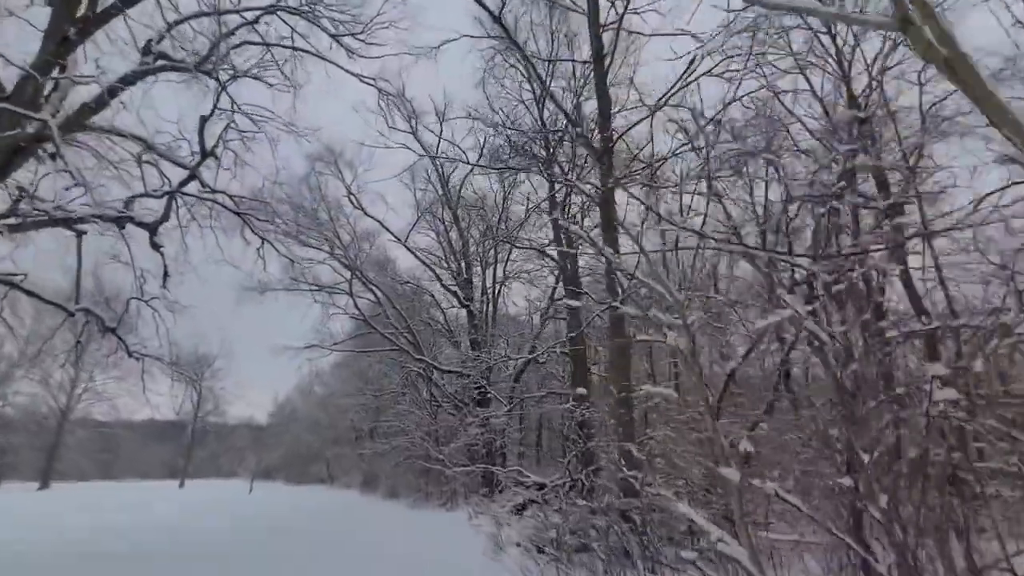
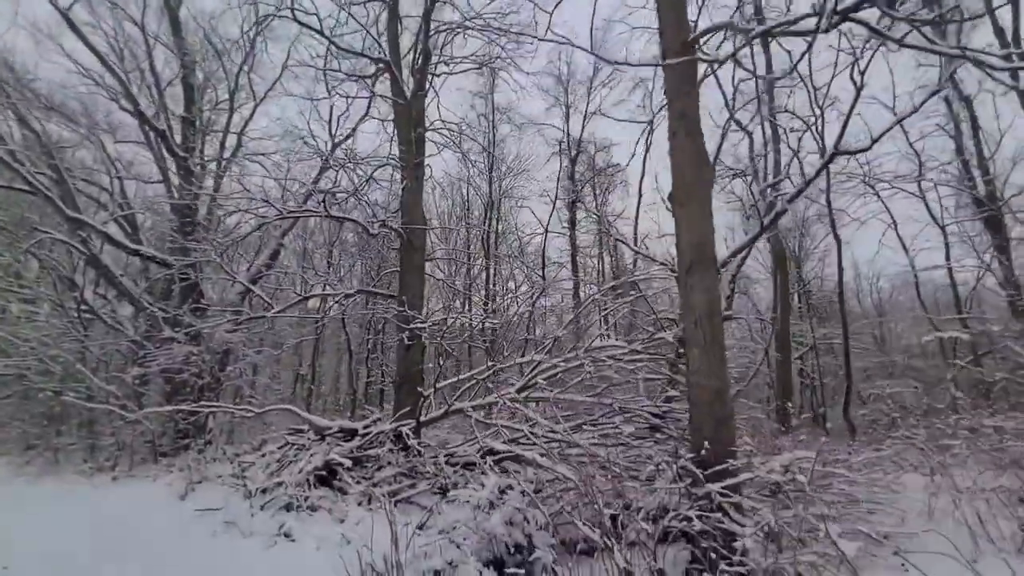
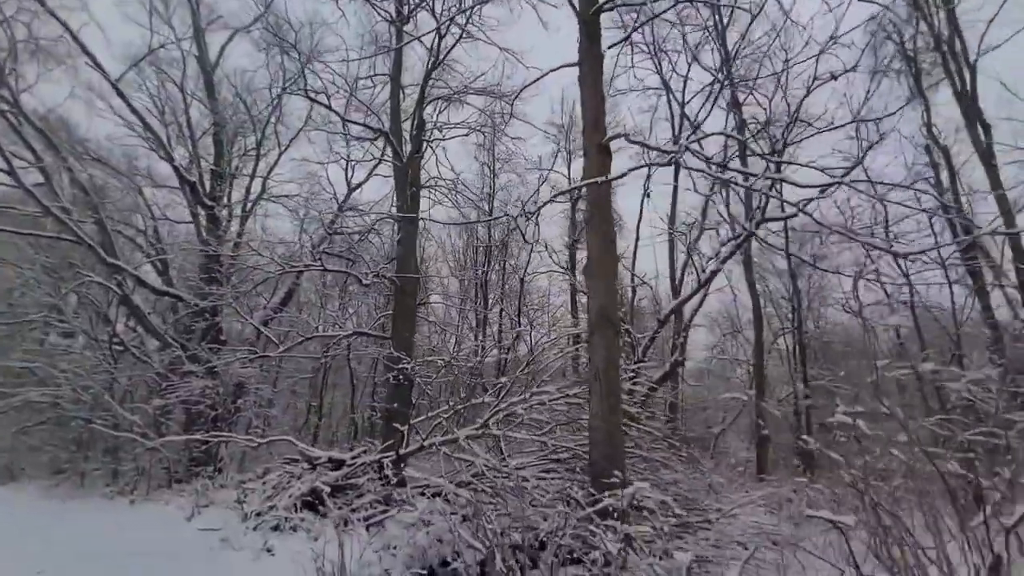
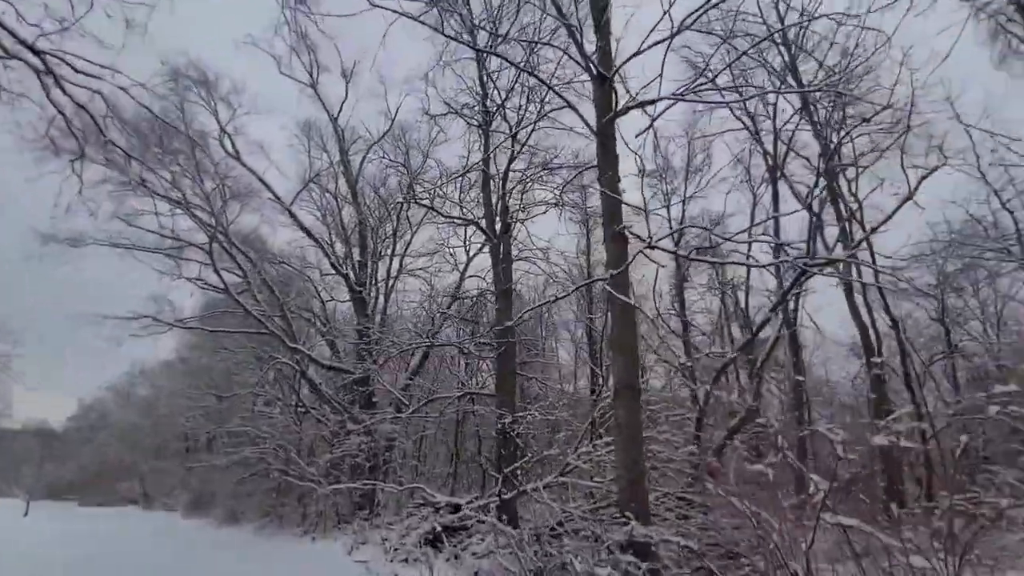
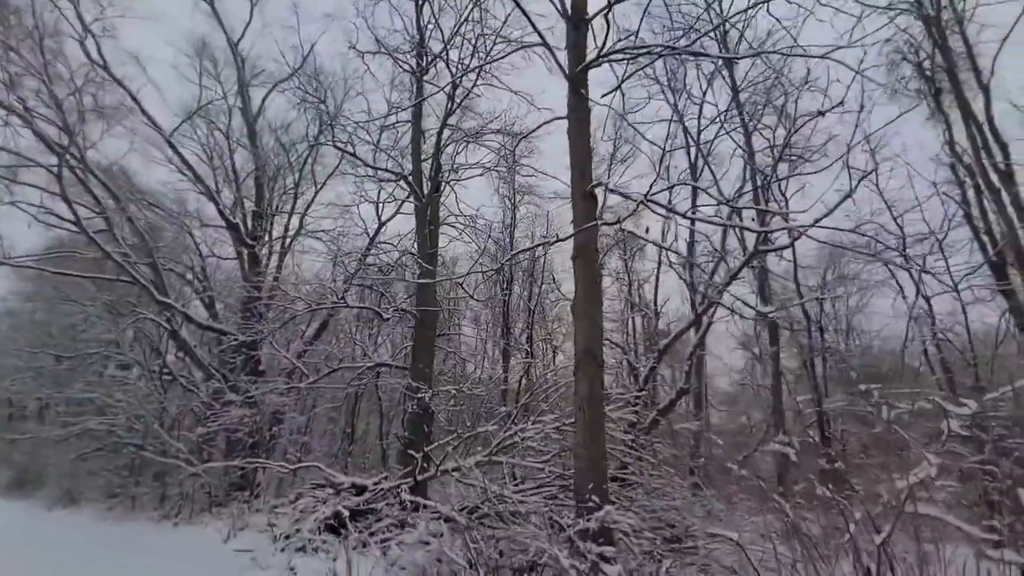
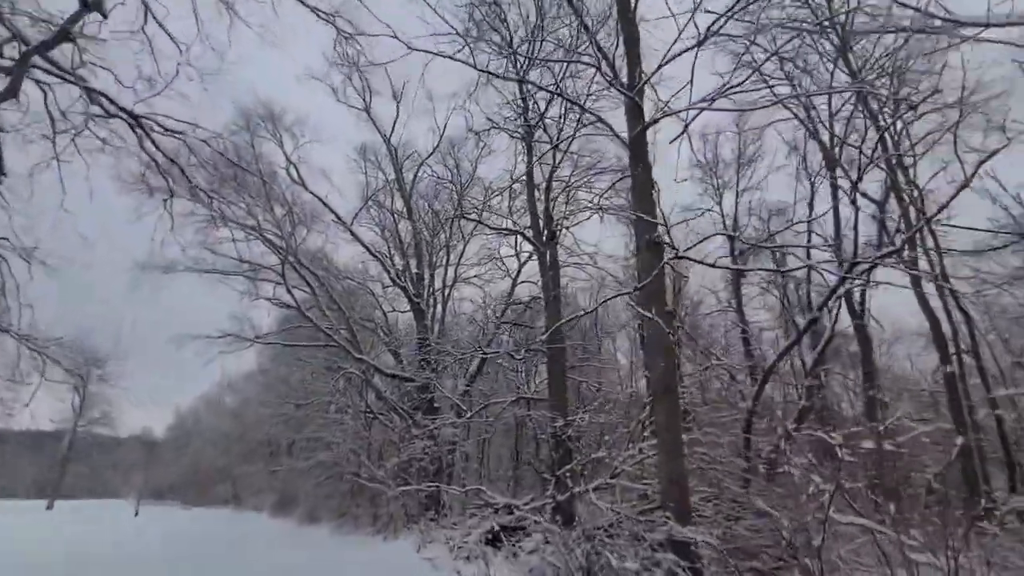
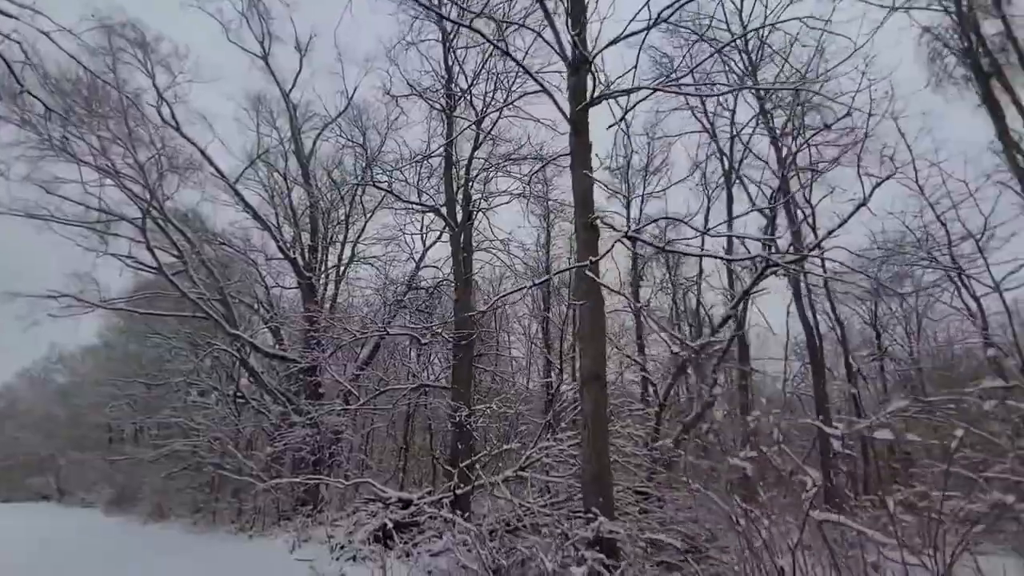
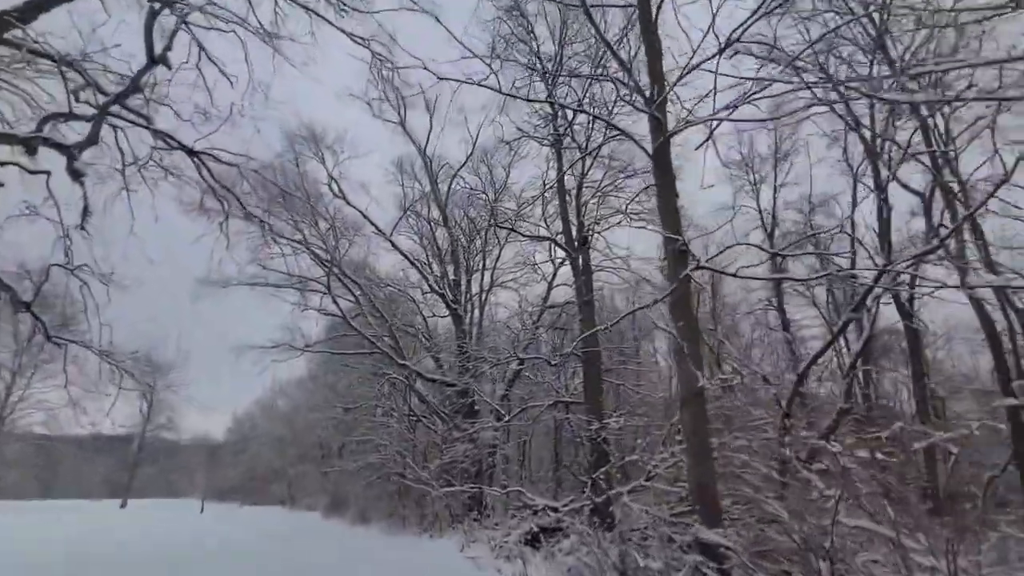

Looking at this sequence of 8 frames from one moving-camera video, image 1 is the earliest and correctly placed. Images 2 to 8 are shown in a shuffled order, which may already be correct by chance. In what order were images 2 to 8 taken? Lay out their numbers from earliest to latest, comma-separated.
8, 6, 4, 7, 5, 3, 2
